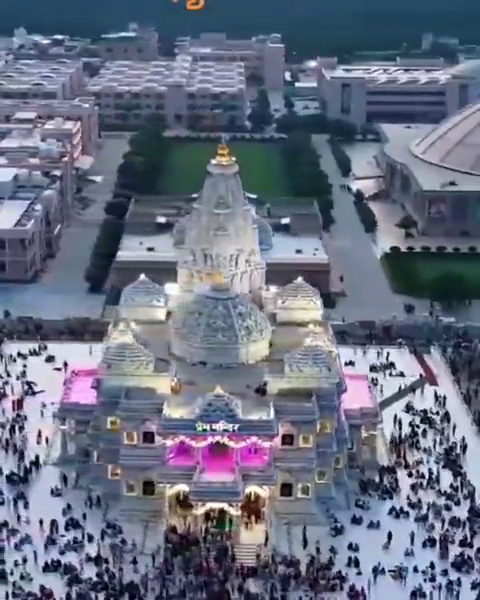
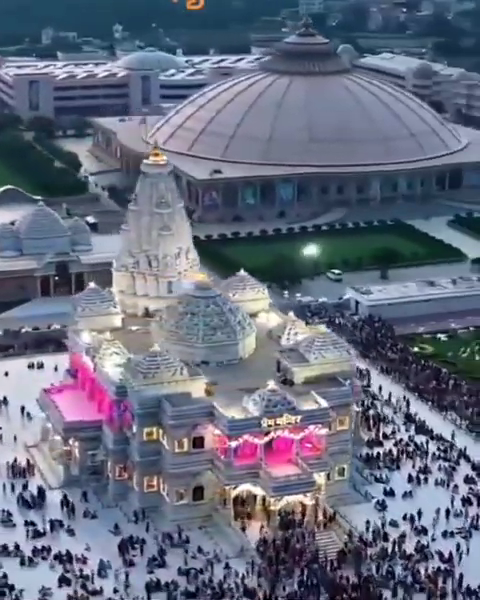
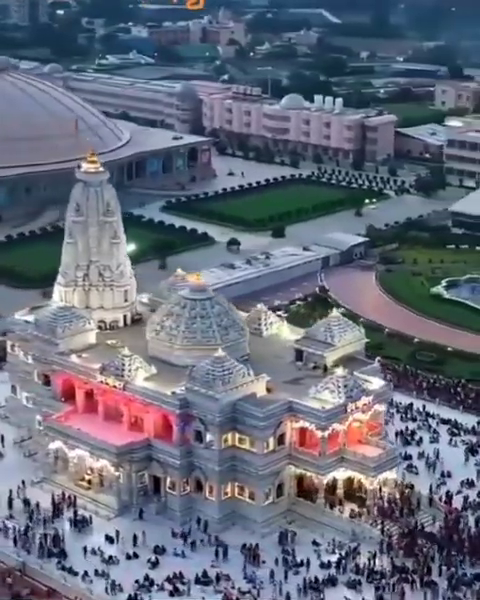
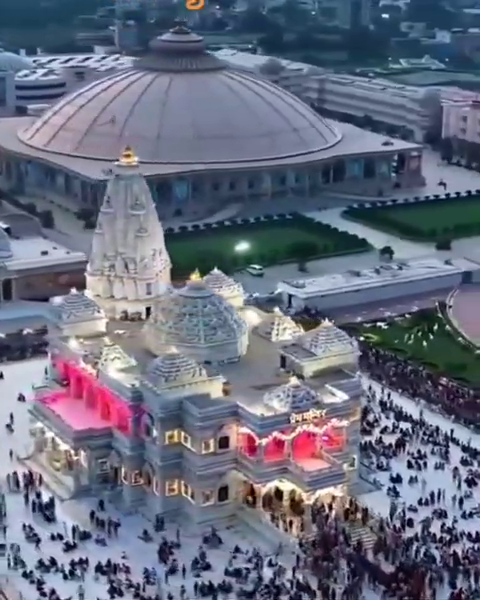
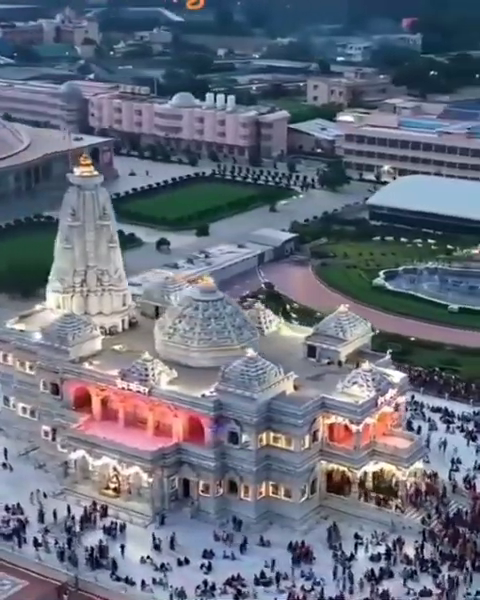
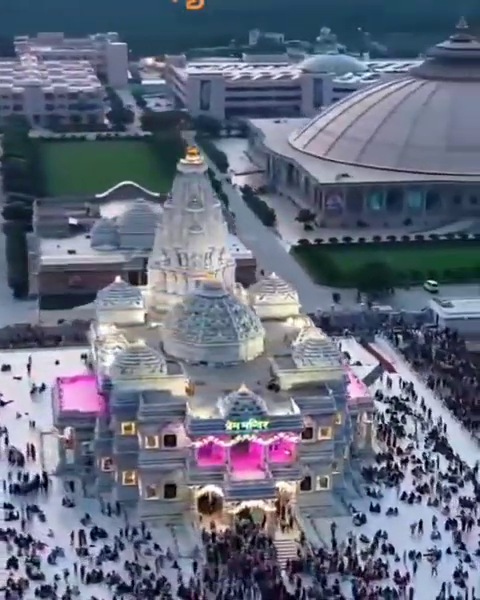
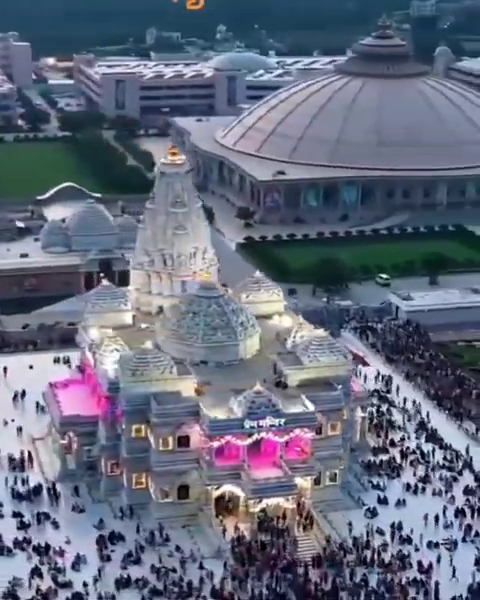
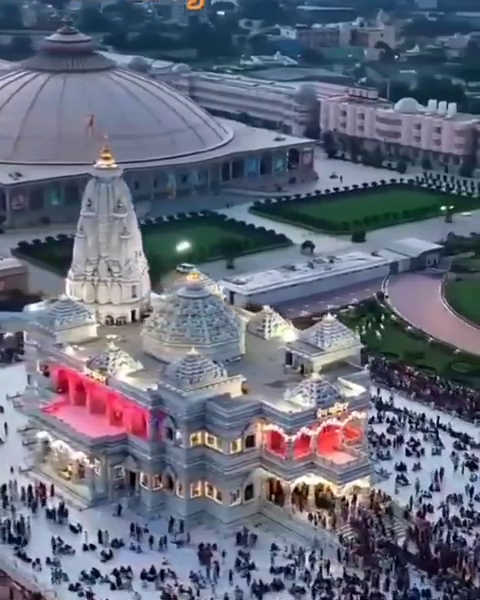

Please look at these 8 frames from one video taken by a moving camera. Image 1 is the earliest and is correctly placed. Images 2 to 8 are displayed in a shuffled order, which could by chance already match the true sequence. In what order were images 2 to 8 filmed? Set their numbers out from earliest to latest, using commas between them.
6, 7, 2, 4, 8, 3, 5
